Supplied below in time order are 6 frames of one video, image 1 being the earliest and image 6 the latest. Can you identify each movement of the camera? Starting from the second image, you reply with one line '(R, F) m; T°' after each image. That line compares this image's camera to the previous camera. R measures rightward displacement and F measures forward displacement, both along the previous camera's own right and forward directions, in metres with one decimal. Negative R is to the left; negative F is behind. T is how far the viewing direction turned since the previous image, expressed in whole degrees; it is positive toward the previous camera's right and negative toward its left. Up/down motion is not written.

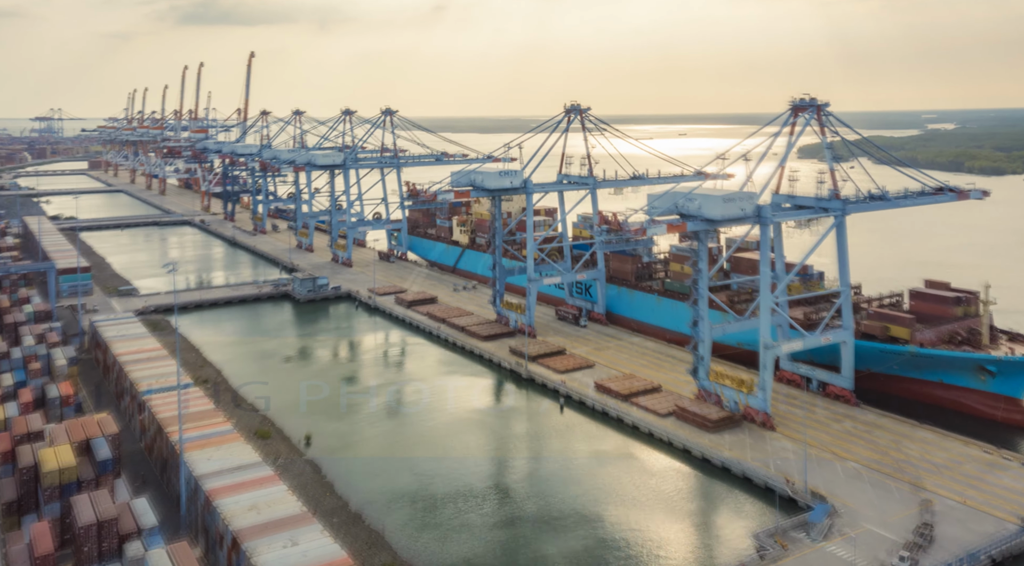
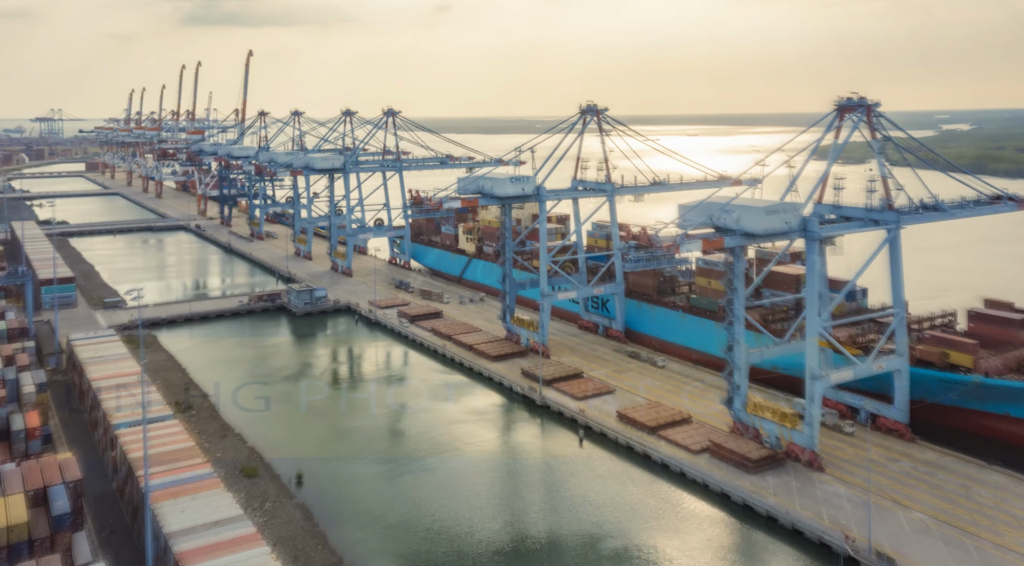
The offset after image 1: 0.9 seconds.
(-0.4, +2.9) m; 0°
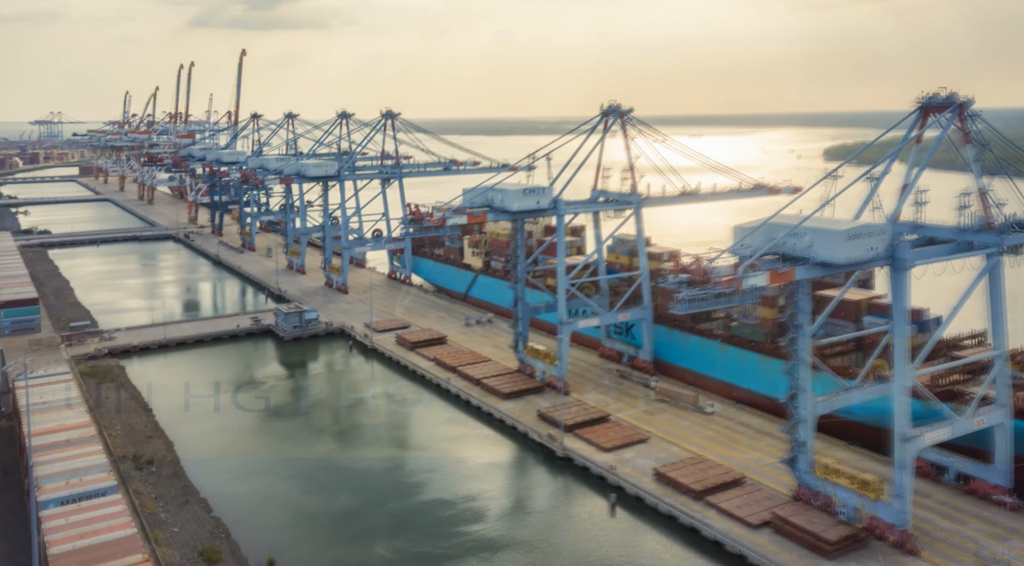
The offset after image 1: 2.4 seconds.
(-0.4, +4.5) m; 0°
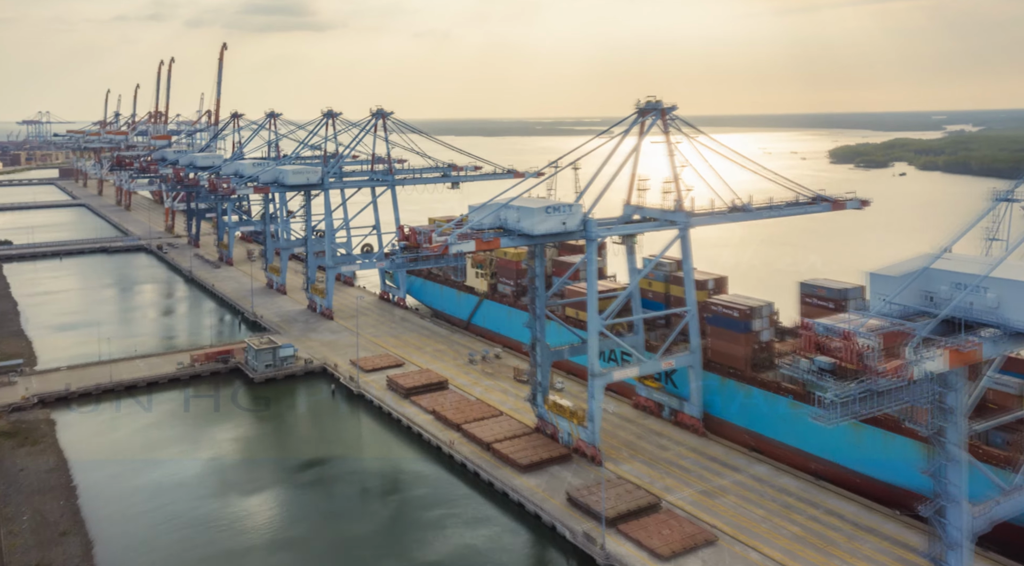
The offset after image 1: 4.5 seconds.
(-0.7, +6.4) m; 0°
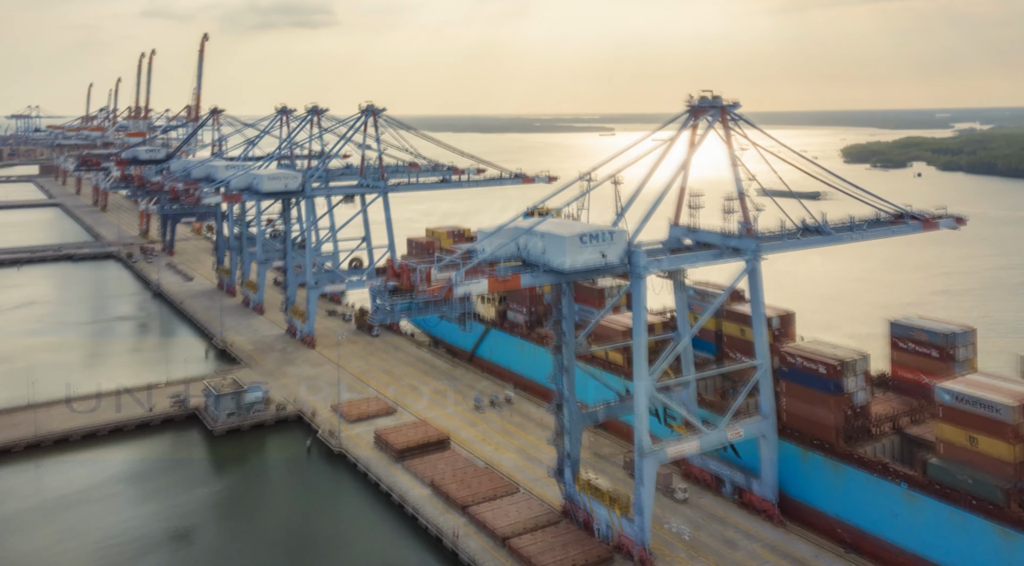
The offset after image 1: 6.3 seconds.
(-0.7, +6.0) m; 0°
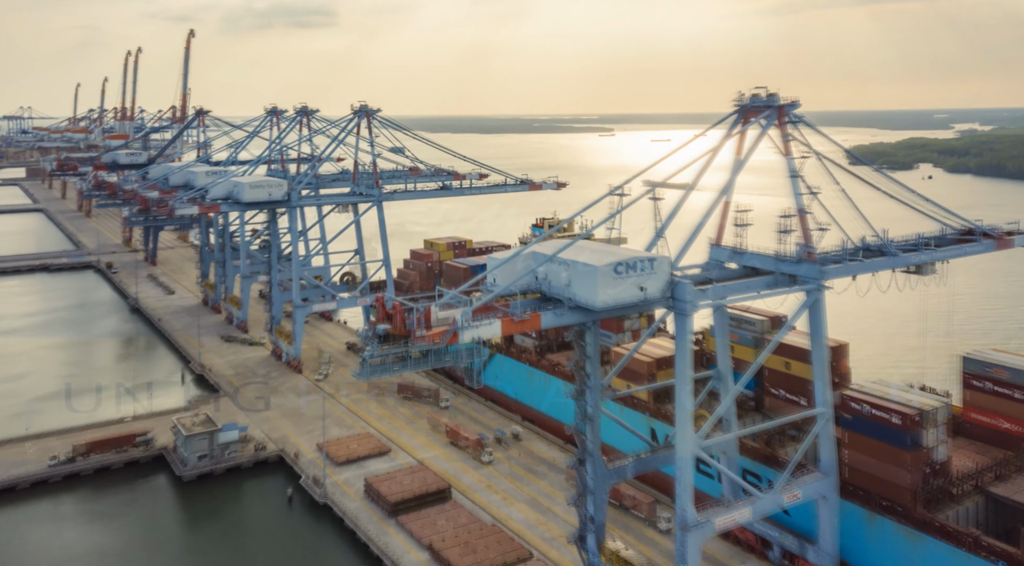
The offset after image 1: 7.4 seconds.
(-0.4, +3.3) m; 0°
